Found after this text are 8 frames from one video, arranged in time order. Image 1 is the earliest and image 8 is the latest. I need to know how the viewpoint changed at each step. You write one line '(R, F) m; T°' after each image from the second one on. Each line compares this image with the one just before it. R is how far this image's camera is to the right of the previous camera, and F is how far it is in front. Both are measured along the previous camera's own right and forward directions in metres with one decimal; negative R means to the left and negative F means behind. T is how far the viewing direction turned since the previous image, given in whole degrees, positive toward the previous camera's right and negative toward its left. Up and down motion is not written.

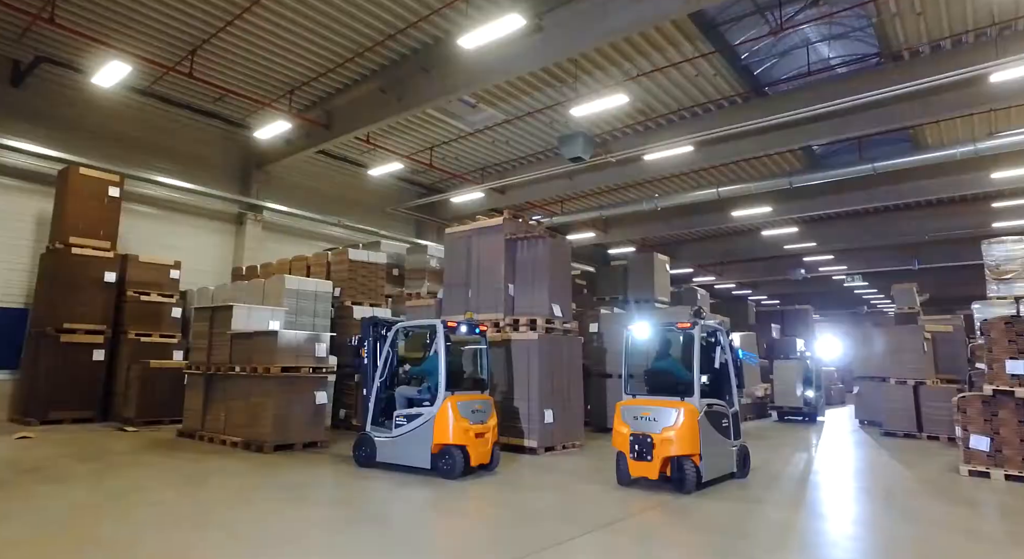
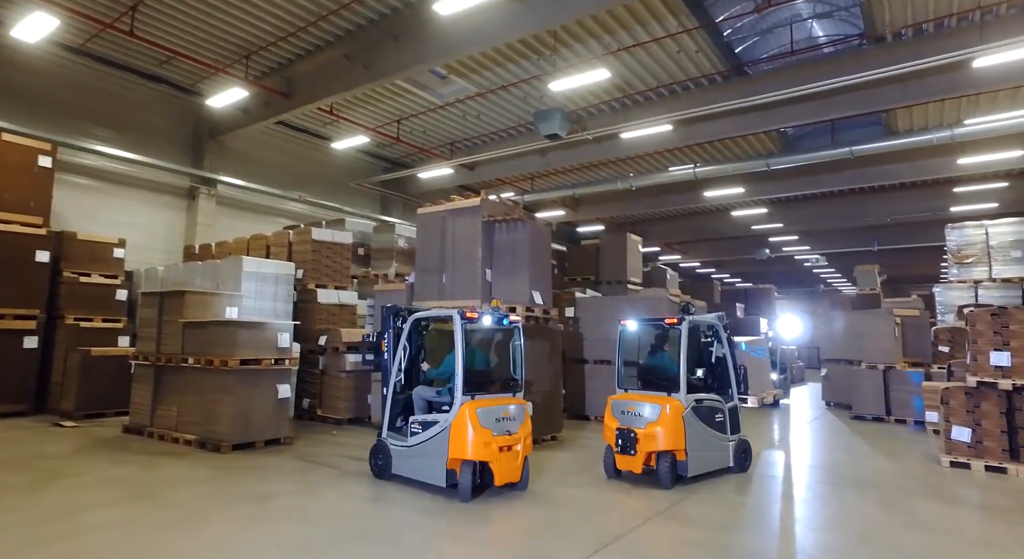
(-0.2, +0.4) m; +4°
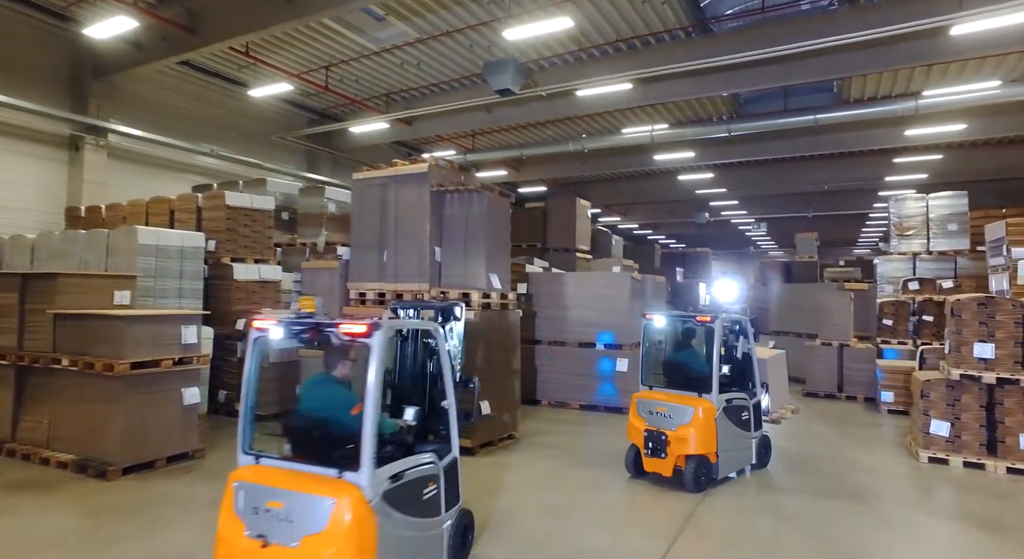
(-0.2, +0.9) m; +6°
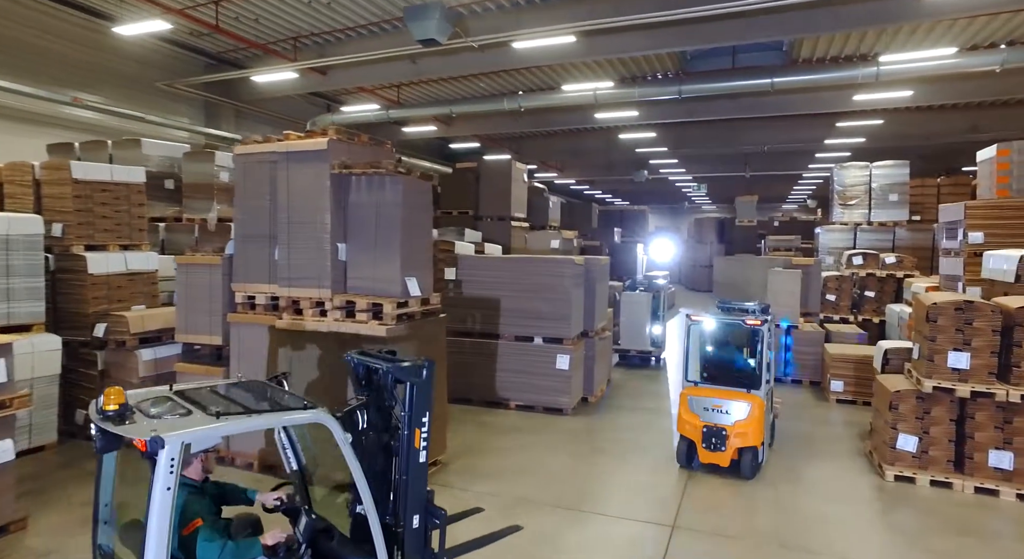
(+0.1, +1.0) m; +6°
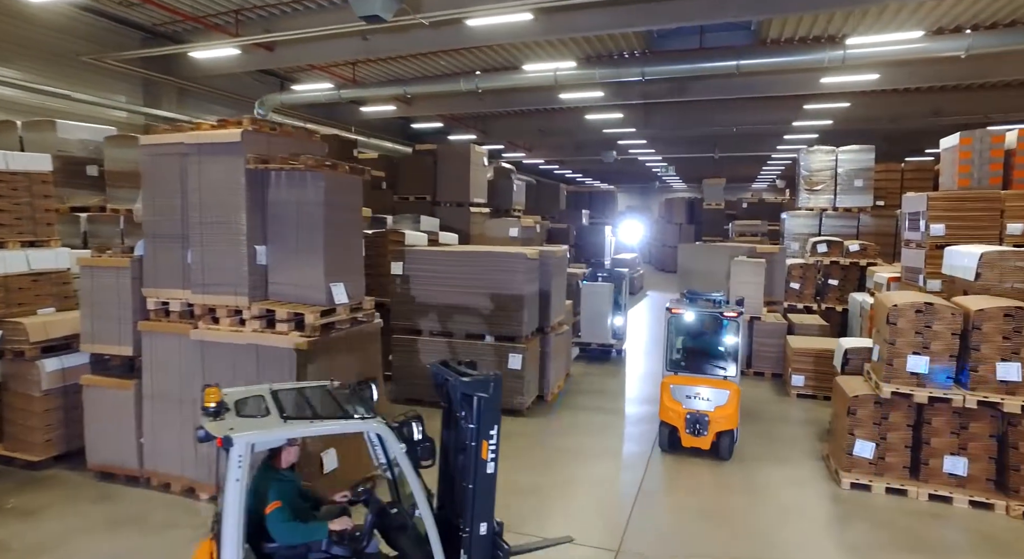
(+0.3, +0.3) m; +2°
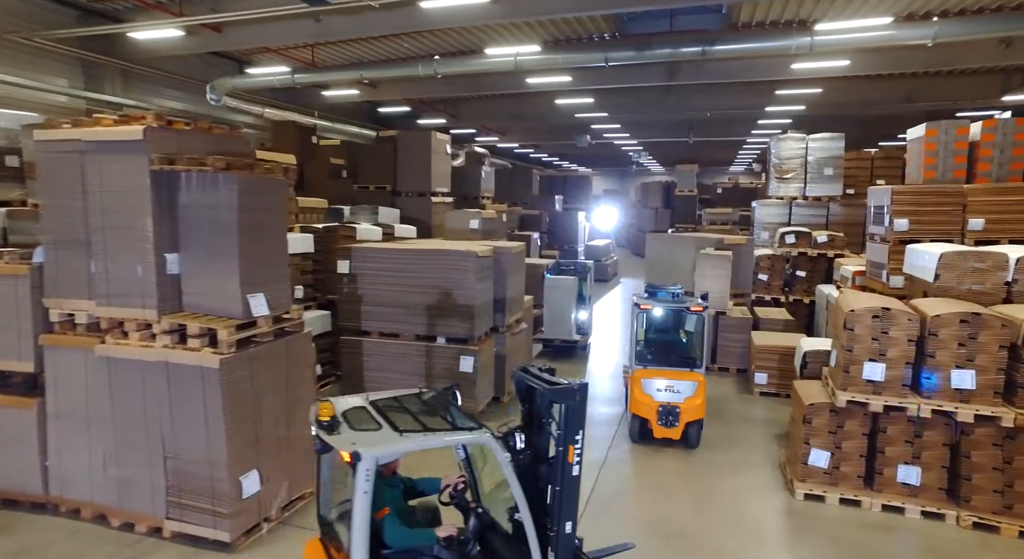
(+0.3, +0.3) m; +2°
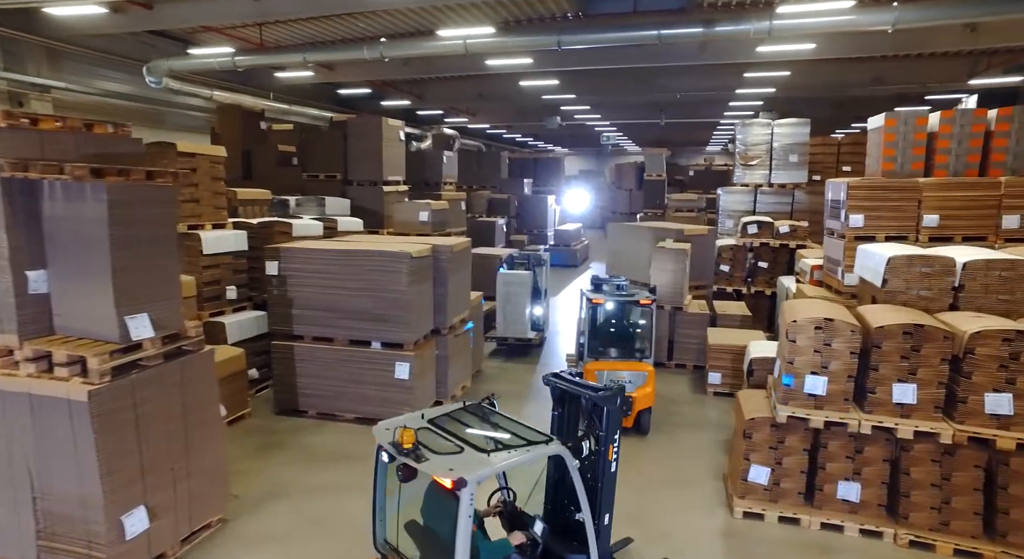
(+0.4, +0.3) m; +2°
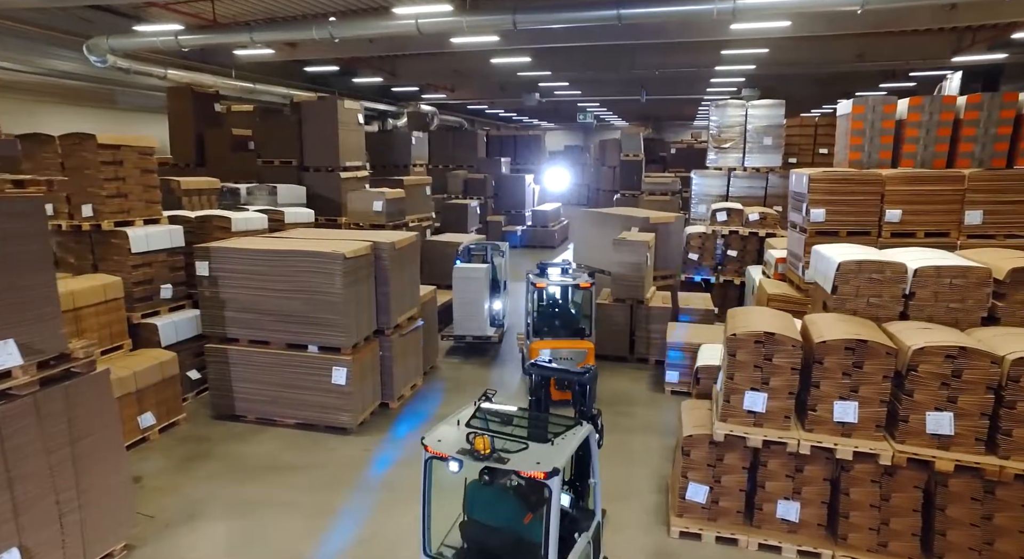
(+0.5, +0.3) m; +1°
